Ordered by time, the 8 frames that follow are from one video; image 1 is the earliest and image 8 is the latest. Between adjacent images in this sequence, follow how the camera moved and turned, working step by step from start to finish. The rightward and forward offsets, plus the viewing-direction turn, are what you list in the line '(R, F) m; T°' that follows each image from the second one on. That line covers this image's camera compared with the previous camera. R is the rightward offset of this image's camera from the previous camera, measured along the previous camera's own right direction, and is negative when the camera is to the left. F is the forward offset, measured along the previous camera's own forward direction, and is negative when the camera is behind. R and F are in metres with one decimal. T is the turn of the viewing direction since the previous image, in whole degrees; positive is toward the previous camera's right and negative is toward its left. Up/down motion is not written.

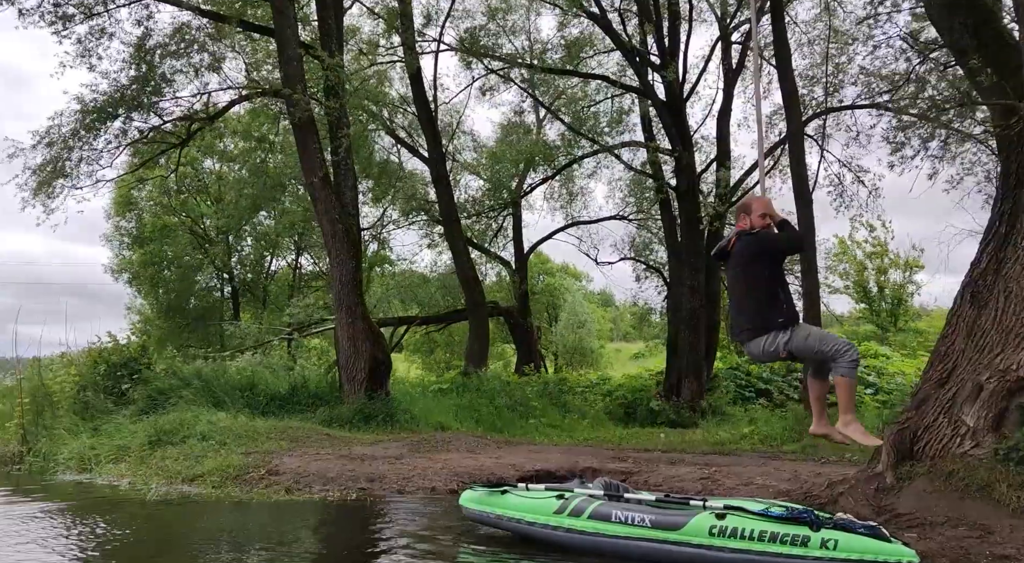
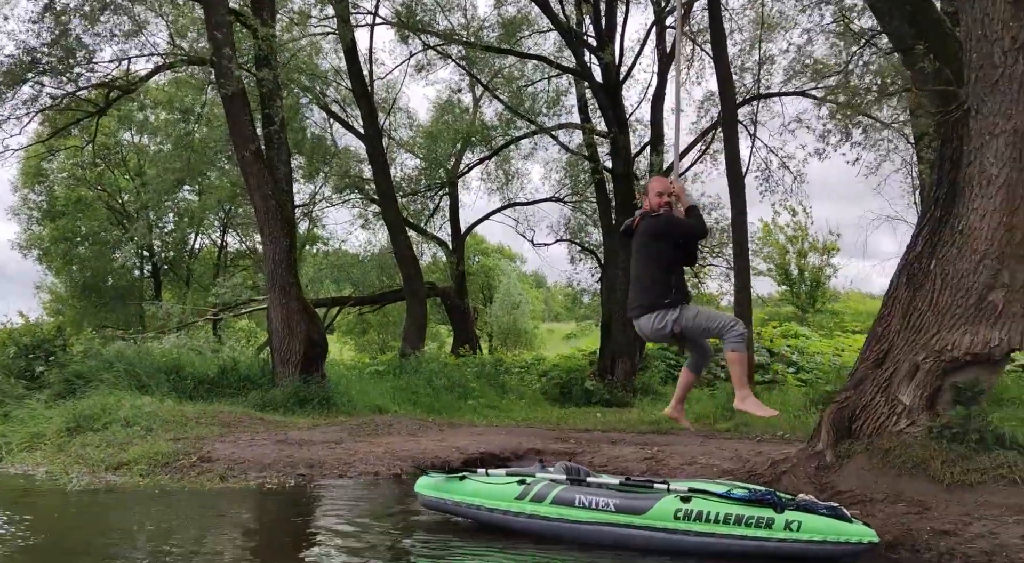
(-0.4, 0.0) m; +5°
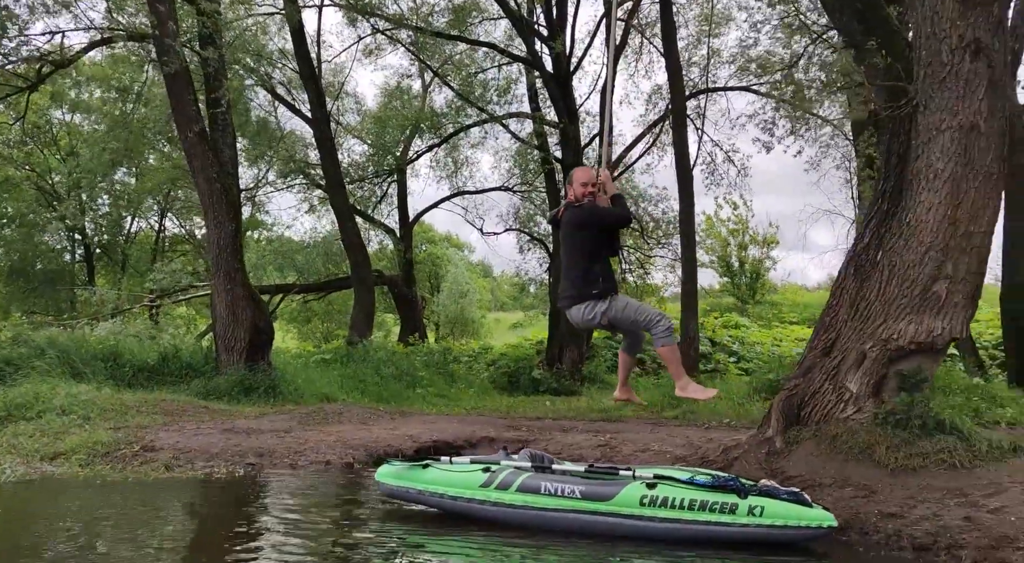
(-0.3, 0.0) m; +4°
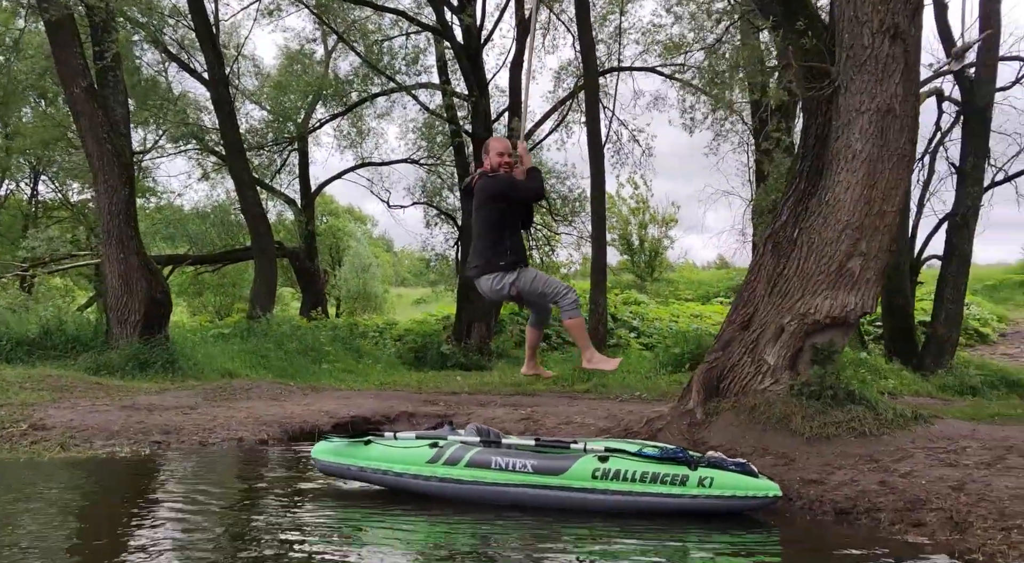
(-0.8, +0.2) m; +8°
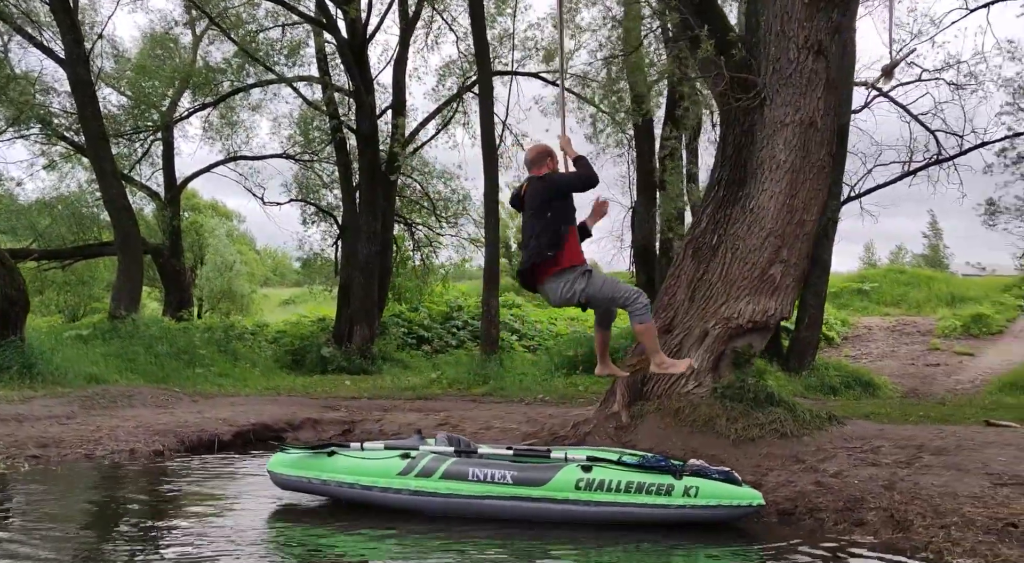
(-1.7, +0.3) m; +12°
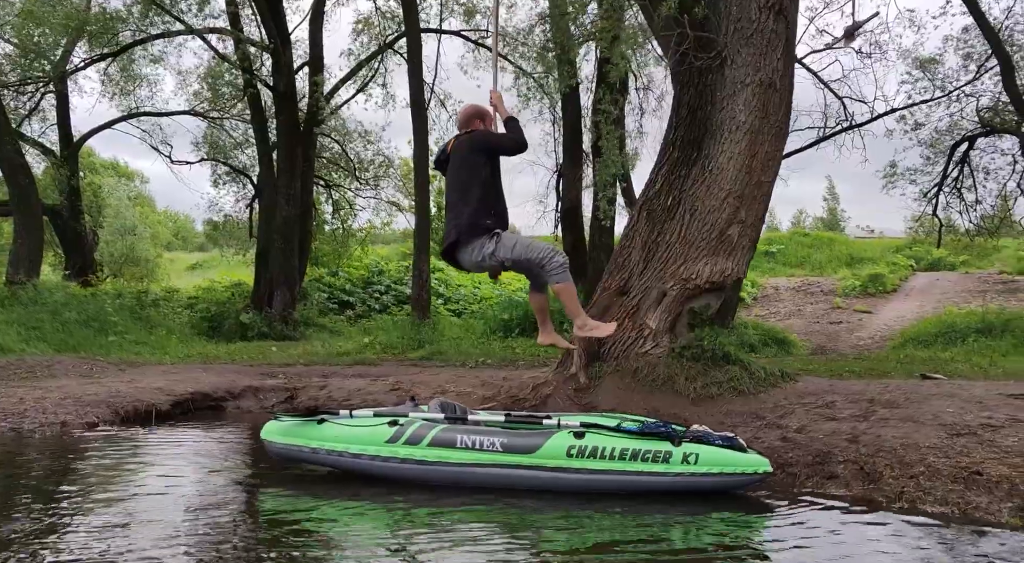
(-1.3, +0.4) m; +8°
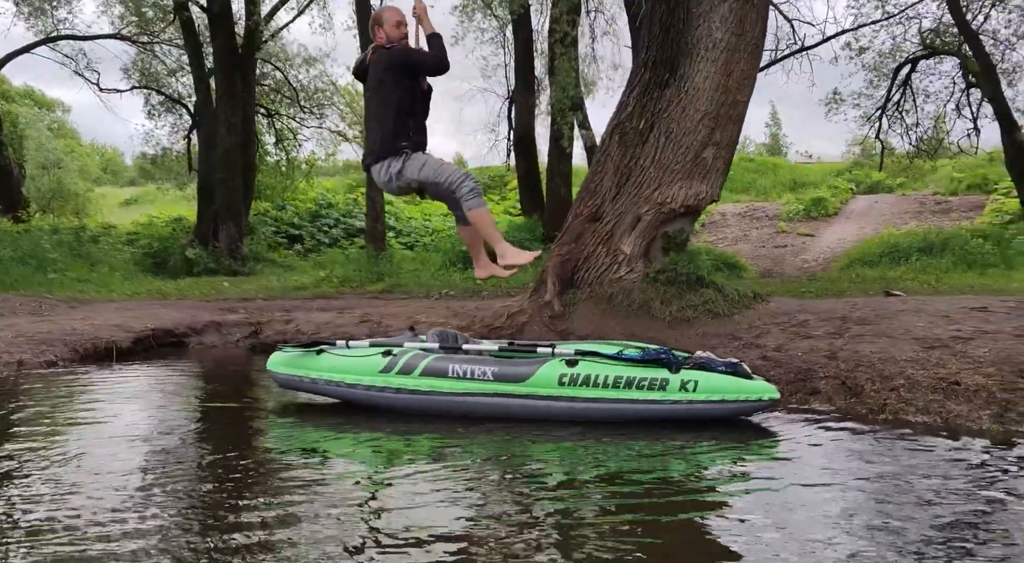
(-0.7, +0.3) m; +5°
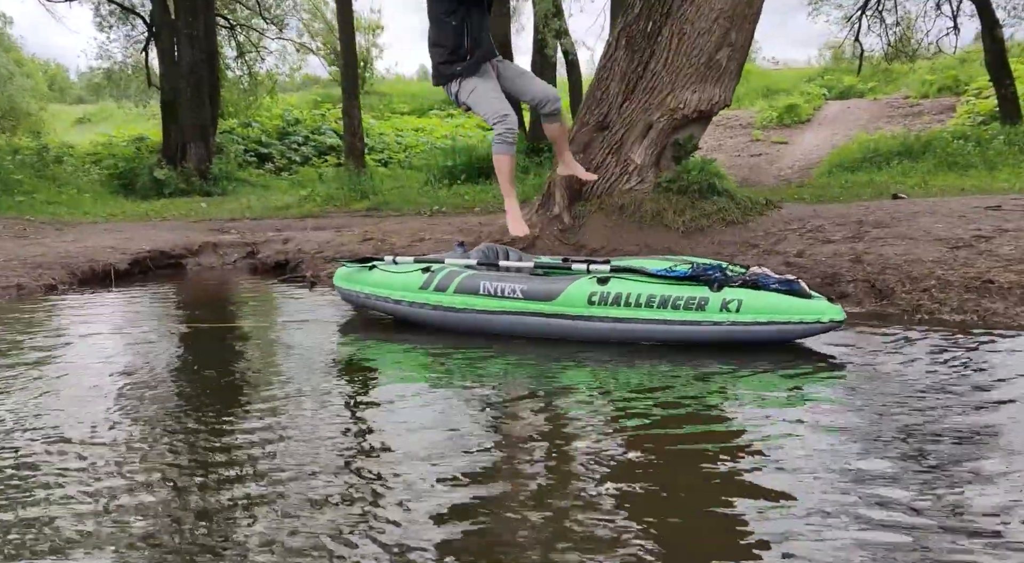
(-1.0, +0.6) m; +4°
